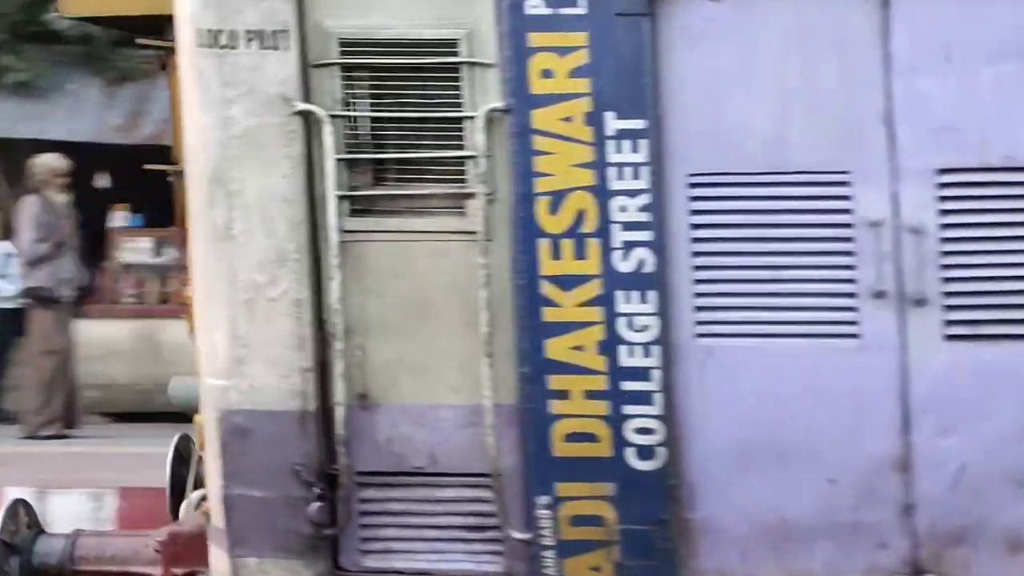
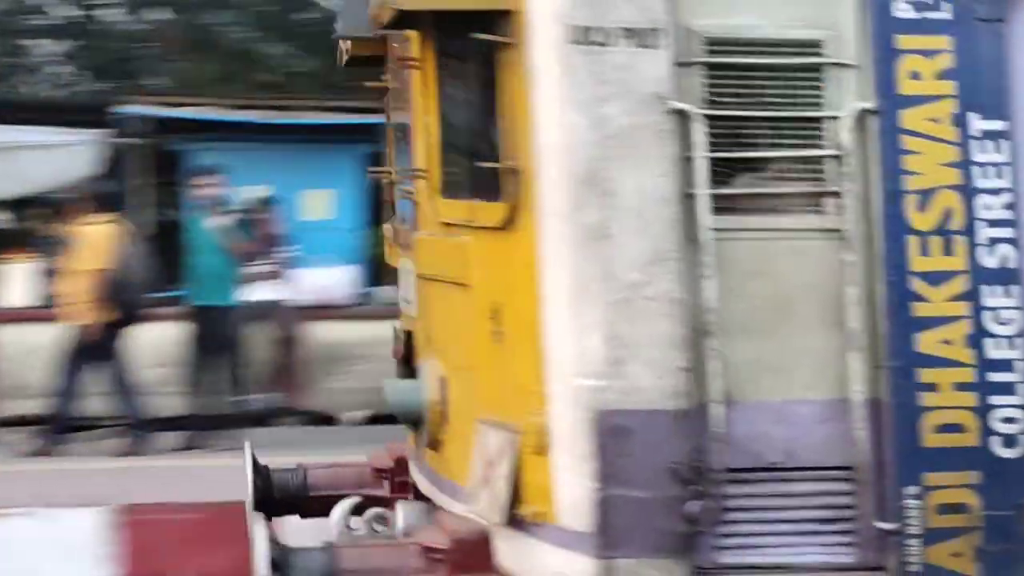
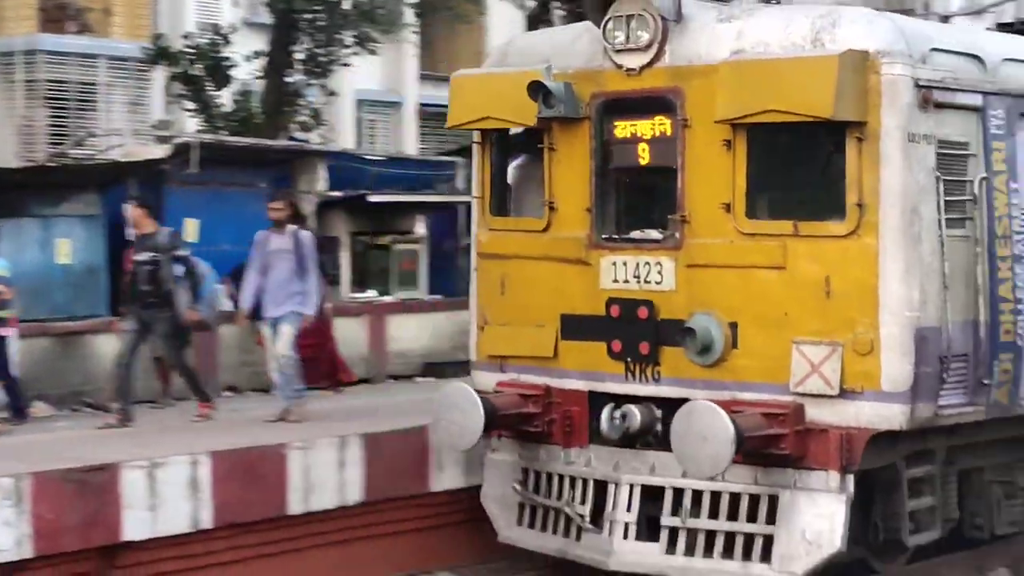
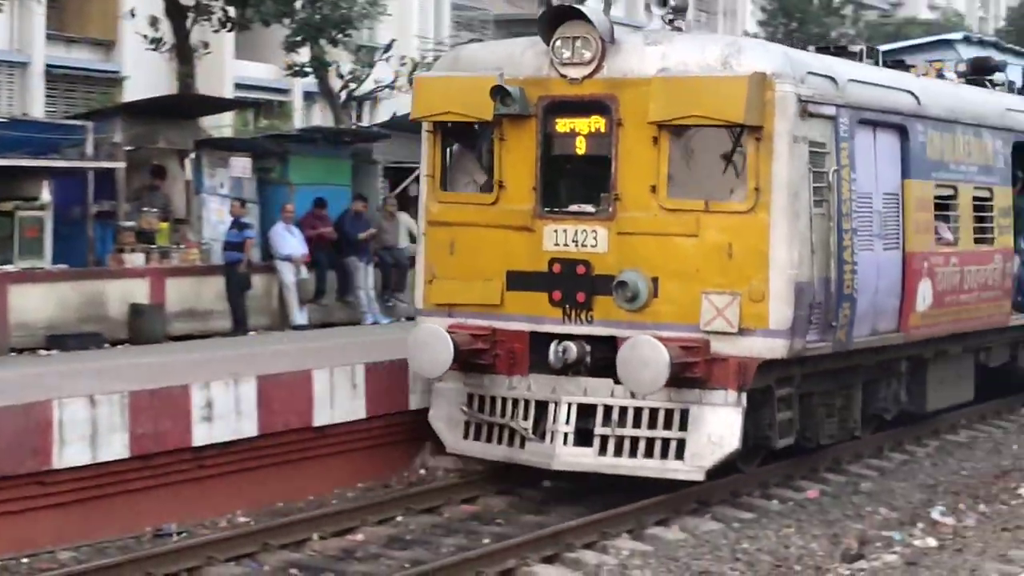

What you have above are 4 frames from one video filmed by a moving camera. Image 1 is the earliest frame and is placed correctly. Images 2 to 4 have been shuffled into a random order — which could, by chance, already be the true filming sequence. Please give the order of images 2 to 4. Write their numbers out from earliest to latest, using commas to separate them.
2, 3, 4
